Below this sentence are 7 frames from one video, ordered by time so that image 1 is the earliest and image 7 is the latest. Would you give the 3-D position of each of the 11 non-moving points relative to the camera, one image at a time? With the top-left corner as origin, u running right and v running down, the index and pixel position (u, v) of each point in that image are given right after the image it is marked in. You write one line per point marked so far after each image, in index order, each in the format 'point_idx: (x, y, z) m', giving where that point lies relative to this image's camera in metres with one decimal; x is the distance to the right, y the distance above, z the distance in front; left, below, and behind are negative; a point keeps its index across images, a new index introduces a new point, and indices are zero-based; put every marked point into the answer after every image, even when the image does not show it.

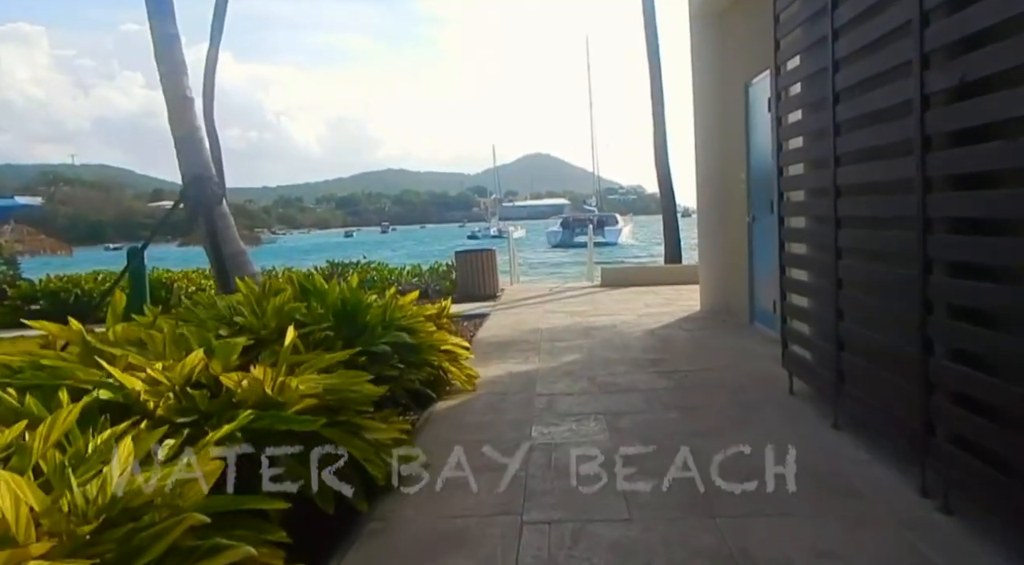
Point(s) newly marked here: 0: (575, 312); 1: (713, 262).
0: (+0.7, -0.4, +8.9) m
1: (+2.2, +0.2, +8.3) m
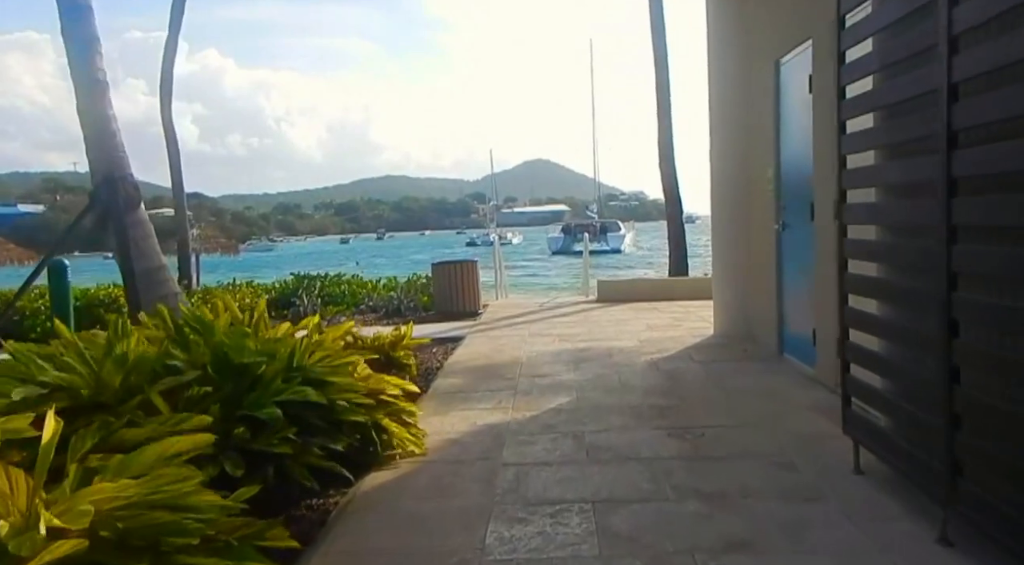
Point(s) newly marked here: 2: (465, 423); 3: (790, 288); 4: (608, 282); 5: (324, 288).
0: (+0.5, -0.6, +7.7) m
1: (+2.0, 0.0, +7.1) m
2: (-0.3, -0.9, +4.4) m
3: (+2.1, 0.0, +5.7) m
4: (+1.5, 0.0, +11.4) m
5: (-2.8, -0.1, +10.9) m
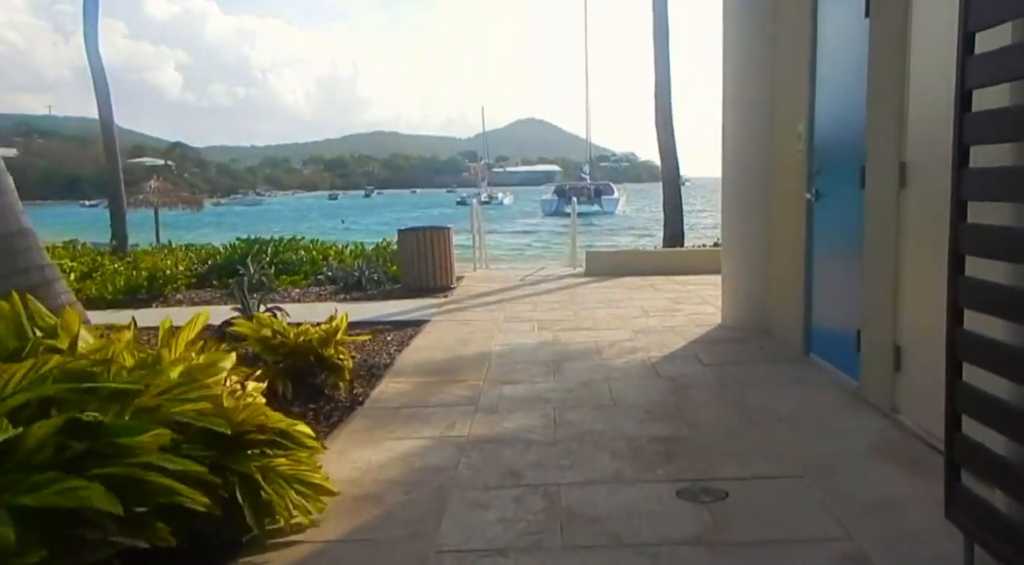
0: (+0.3, -0.3, +6.5) m
1: (+1.8, +0.2, +5.9) m
2: (-0.5, -0.8, +3.2) m
3: (+1.9, +0.1, +4.5) m
4: (+1.2, +0.4, +10.2) m
5: (-3.1, +0.4, +9.7) m
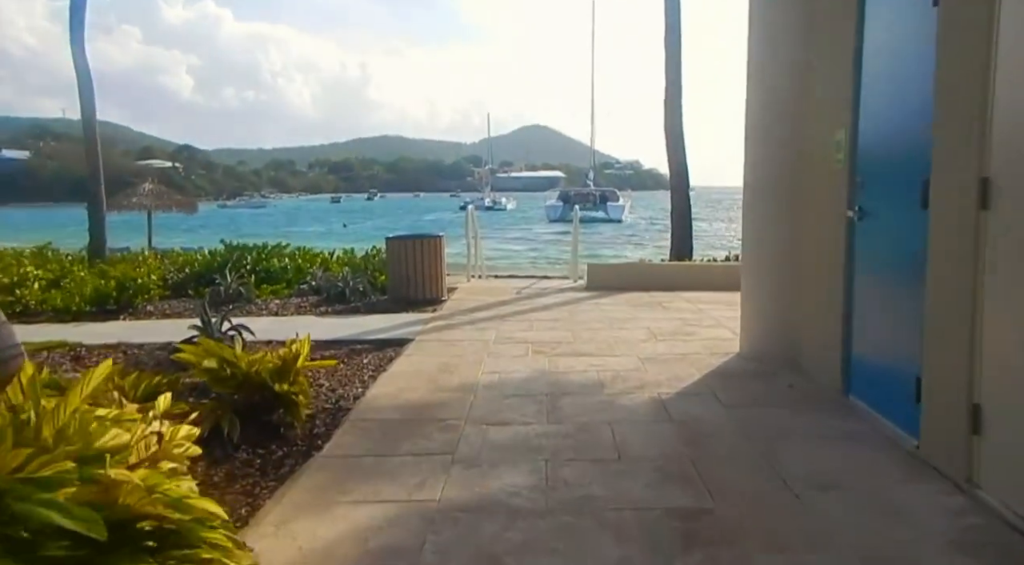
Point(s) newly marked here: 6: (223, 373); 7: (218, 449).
0: (+0.2, -0.5, +5.8) m
1: (+1.7, 0.0, +5.3) m
2: (-0.6, -0.9, +2.6) m
3: (+1.9, -0.1, +3.9) m
4: (+1.2, +0.2, +9.5) m
5: (-3.1, +0.3, +9.0) m
6: (-1.5, -0.5, +3.7) m
7: (-1.4, -0.8, +3.5) m
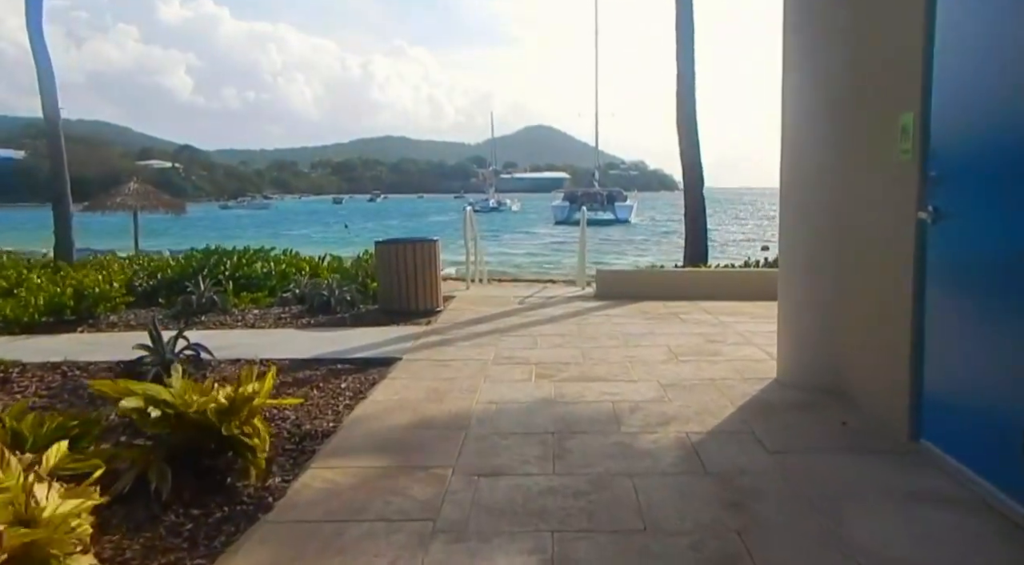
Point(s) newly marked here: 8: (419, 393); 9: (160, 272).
0: (+0.2, -0.6, +5.1) m
1: (+1.7, 0.0, +4.6) m
2: (-0.6, -1.0, +1.9) m
3: (+1.9, -0.2, +3.1) m
4: (+1.2, +0.1, +8.8) m
5: (-3.1, +0.2, +8.3) m
6: (-1.5, -0.5, +3.0) m
7: (-1.4, -0.9, +2.8) m
8: (-0.6, -0.7, +4.5) m
9: (-3.9, +0.1, +8.1) m
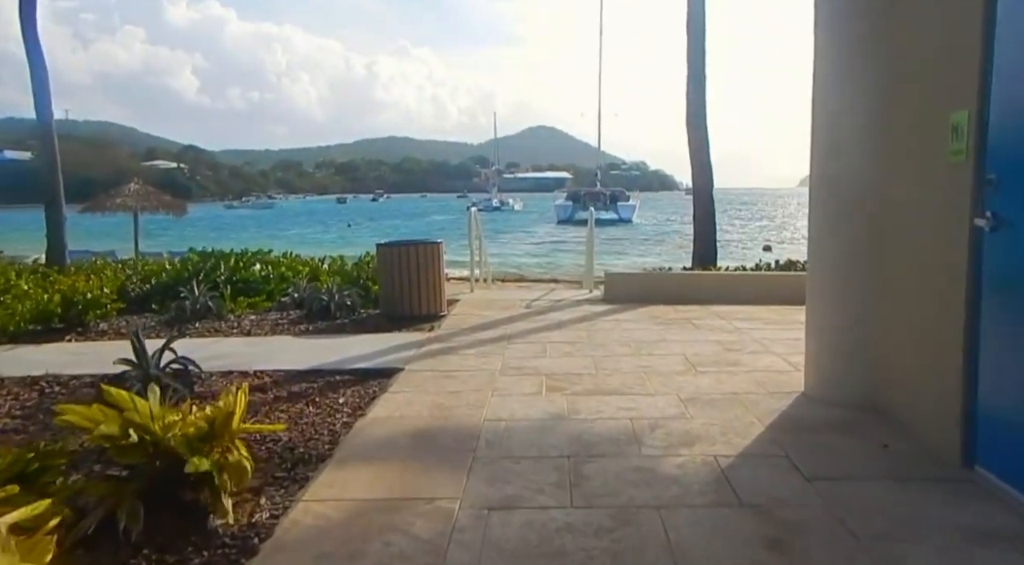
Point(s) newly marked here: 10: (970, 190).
0: (+0.3, -0.6, +4.8) m
1: (+1.8, -0.1, +4.2) m
2: (-0.6, -1.0, +1.6) m
3: (+1.9, -0.2, +2.8) m
4: (+1.3, +0.1, +8.5) m
5: (-3.1, +0.1, +8.0) m
6: (-1.5, -0.6, +2.7) m
7: (-1.4, -0.9, +2.5) m
8: (-0.5, -0.7, +4.2) m
9: (-3.8, +0.1, +7.8) m
10: (+1.9, +0.4, +3.0) m
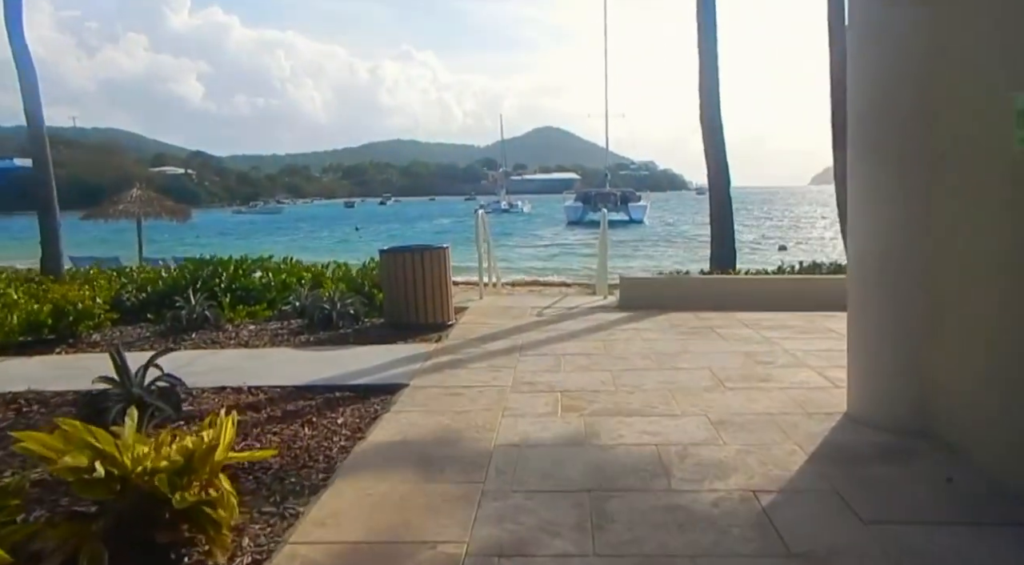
0: (+0.4, -0.7, +4.5) m
1: (+1.8, -0.1, +3.9) m
2: (-0.5, -1.1, +1.2) m
3: (+2.0, -0.3, +2.4) m
4: (+1.4, 0.0, +8.1) m
5: (-2.9, +0.1, +7.7) m
6: (-1.4, -0.6, +2.4) m
7: (-1.4, -1.0, +2.2) m
8: (-0.4, -0.8, +3.8) m
9: (-3.7, 0.0, +7.5) m
10: (+2.0, +0.4, +2.6) m
